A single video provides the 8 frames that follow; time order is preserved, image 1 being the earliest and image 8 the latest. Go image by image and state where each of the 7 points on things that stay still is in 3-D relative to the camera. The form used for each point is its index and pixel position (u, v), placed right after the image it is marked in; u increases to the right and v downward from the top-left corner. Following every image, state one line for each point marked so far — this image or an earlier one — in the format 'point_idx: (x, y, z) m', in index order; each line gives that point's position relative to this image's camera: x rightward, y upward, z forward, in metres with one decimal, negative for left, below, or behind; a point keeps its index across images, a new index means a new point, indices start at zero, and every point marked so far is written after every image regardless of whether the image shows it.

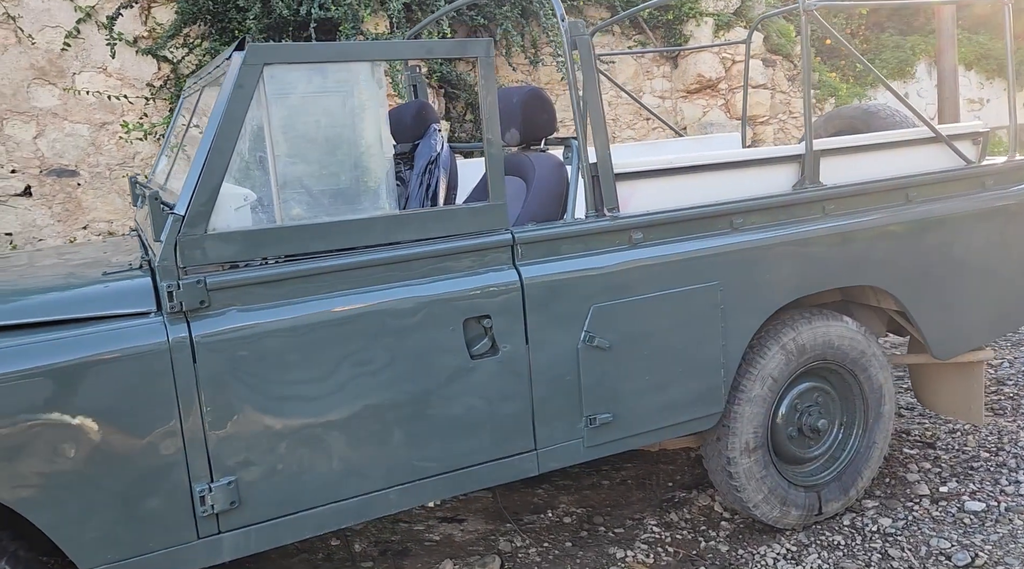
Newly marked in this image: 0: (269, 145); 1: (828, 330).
0: (-0.8, +0.4, +2.8) m
1: (+1.3, -0.2, +3.8) m
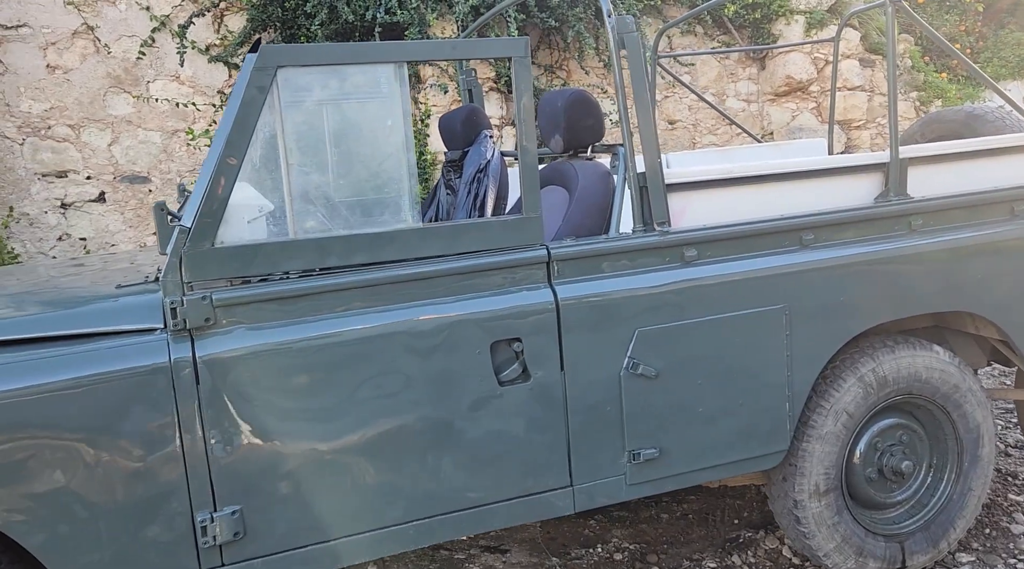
0: (-0.7, +0.4, +2.6) m
1: (+1.5, -0.3, +3.4) m
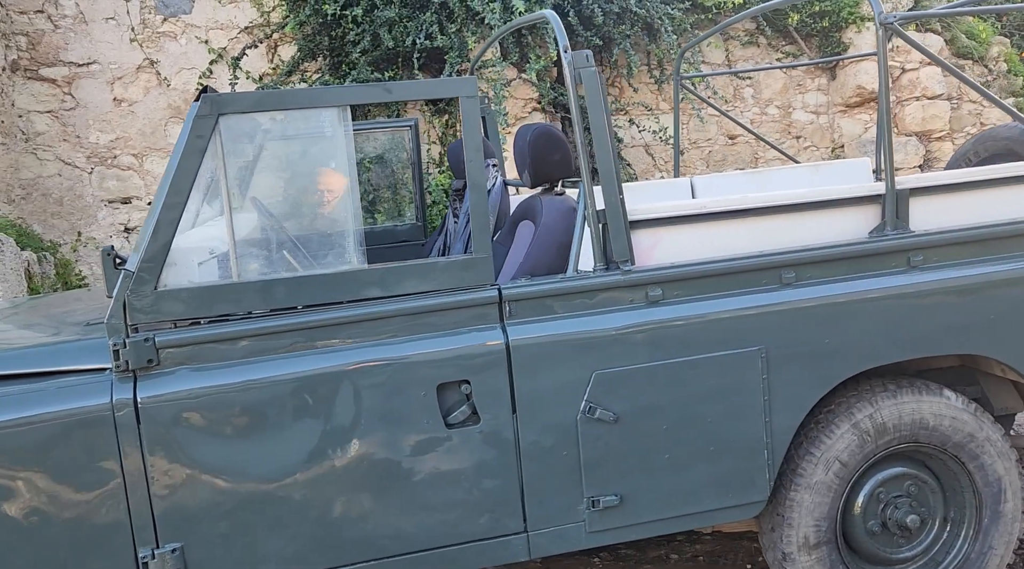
0: (-0.8, +0.3, +2.7) m
1: (+1.4, -0.4, +3.1) m
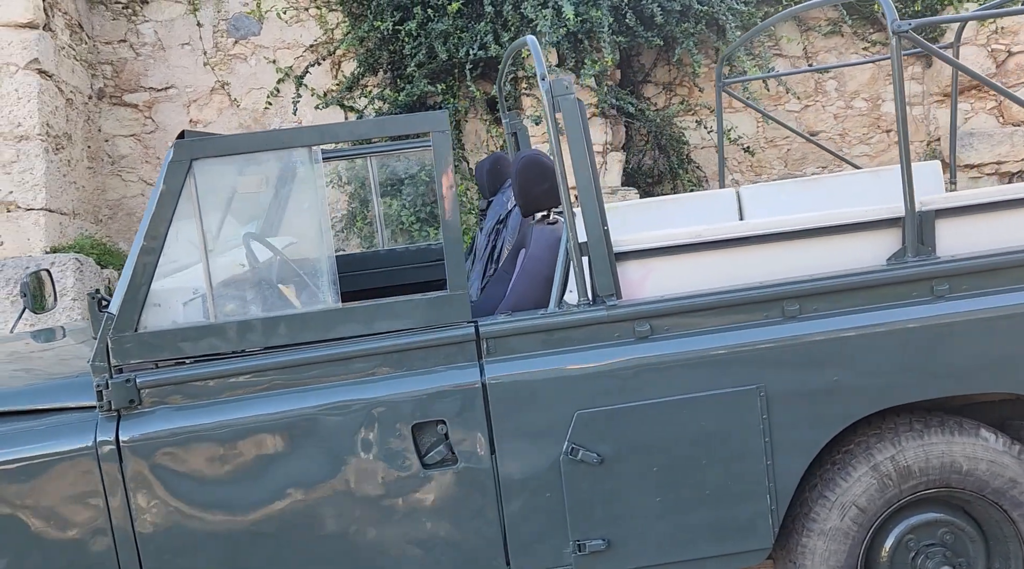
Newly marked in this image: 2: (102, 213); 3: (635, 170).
0: (-0.9, +0.1, +2.7) m
1: (+1.4, -0.5, +2.8) m
2: (-3.0, +0.5, +6.6) m
3: (+0.9, +0.9, +7.0) m
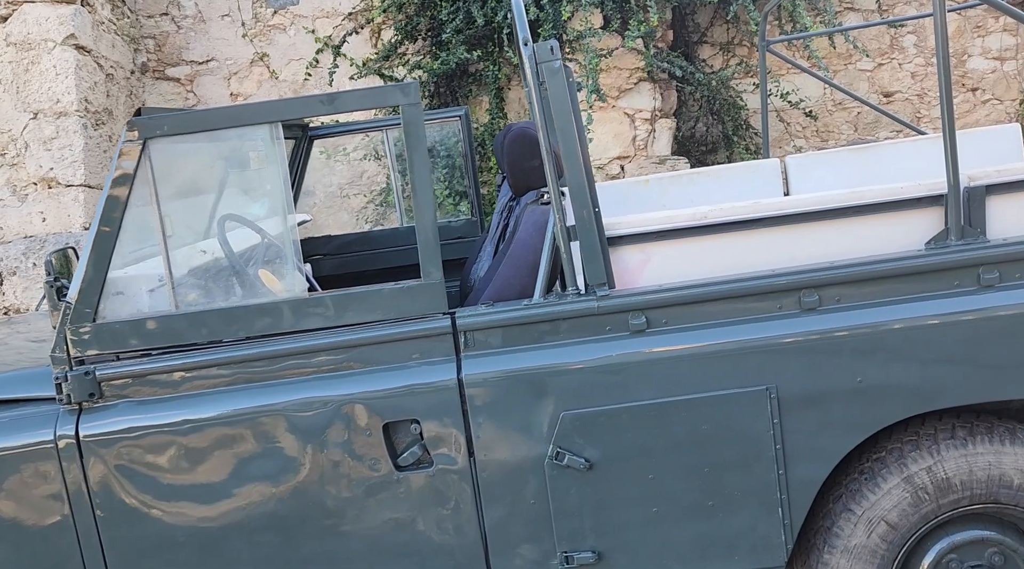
0: (-1.0, +0.2, +2.5) m
1: (+1.3, -0.5, +2.5) m
2: (-2.7, +0.7, +6.6) m
3: (+1.3, +1.1, +6.6) m
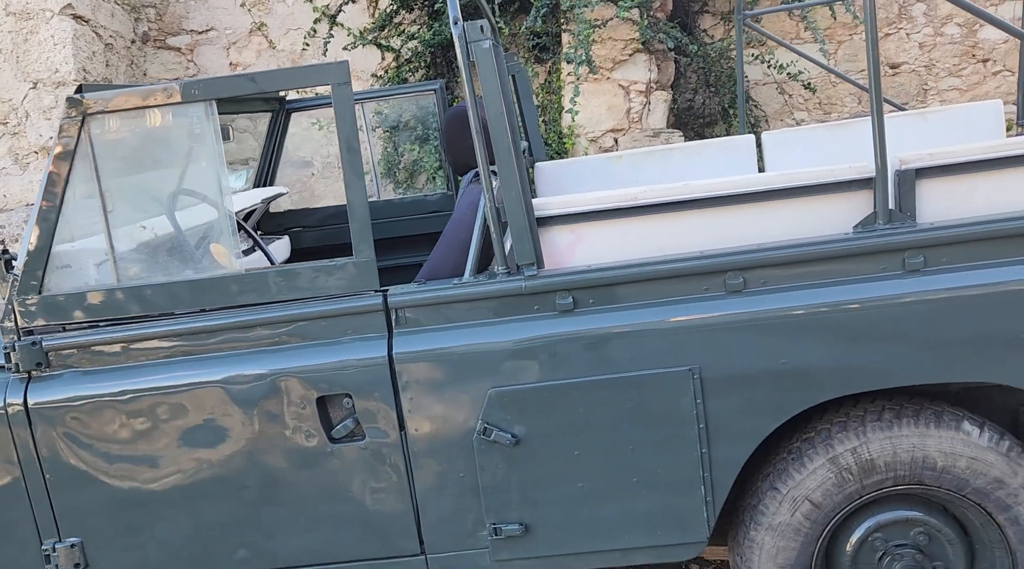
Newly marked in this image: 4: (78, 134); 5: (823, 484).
0: (-1.2, +0.3, +2.6) m
1: (+1.1, -0.4, +2.5) m
2: (-2.7, +1.0, +6.7) m
3: (+1.3, +1.3, +6.6) m
4: (-1.2, +0.4, +2.6) m
5: (+0.9, -0.6, +2.5) m
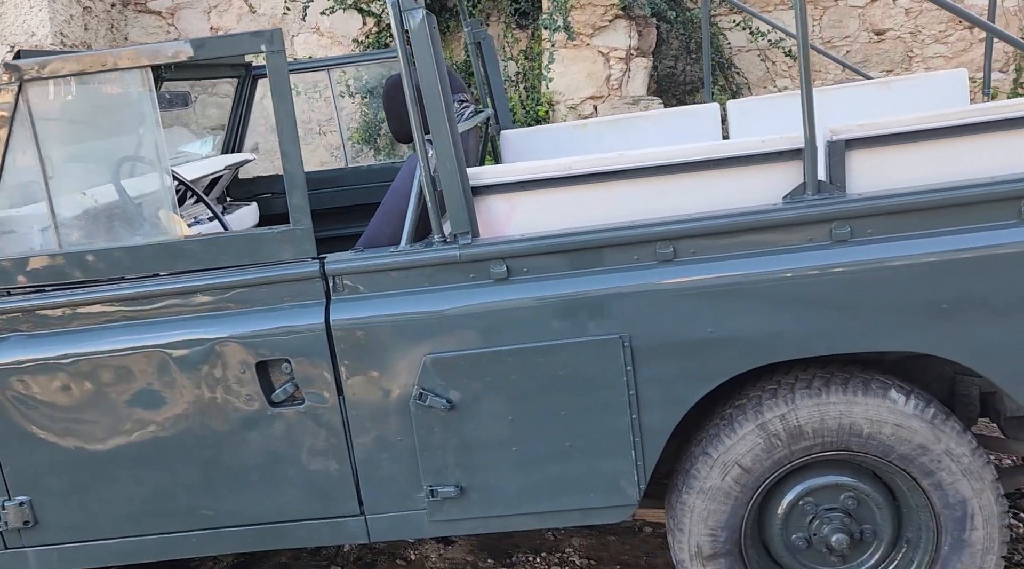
0: (-1.3, +0.4, +2.7) m
1: (+1.0, -0.4, +2.5) m
2: (-2.8, +1.2, +6.7) m
3: (+1.1, +1.5, +6.5) m
4: (-1.4, +0.5, +2.6) m
5: (+0.7, -0.5, +2.6) m
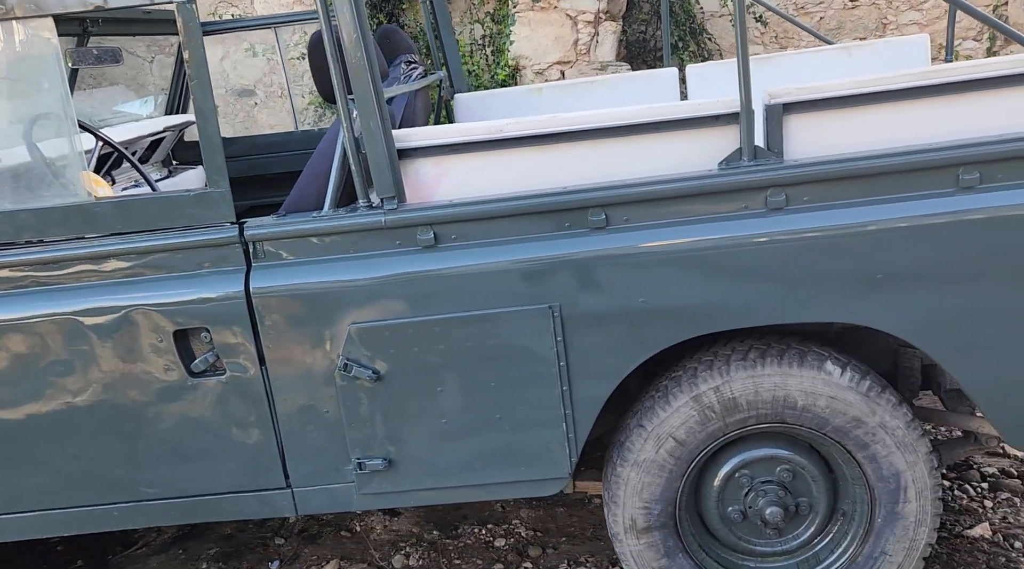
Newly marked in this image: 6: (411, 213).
0: (-1.5, +0.5, +2.6) m
1: (+0.8, -0.3, +2.5) m
2: (-3.1, +1.5, +6.5) m
3: (+0.9, +1.7, +6.4) m
4: (-1.6, +0.6, +2.5) m
5: (+0.5, -0.4, +2.5) m
6: (-0.3, +0.2, +2.4) m
